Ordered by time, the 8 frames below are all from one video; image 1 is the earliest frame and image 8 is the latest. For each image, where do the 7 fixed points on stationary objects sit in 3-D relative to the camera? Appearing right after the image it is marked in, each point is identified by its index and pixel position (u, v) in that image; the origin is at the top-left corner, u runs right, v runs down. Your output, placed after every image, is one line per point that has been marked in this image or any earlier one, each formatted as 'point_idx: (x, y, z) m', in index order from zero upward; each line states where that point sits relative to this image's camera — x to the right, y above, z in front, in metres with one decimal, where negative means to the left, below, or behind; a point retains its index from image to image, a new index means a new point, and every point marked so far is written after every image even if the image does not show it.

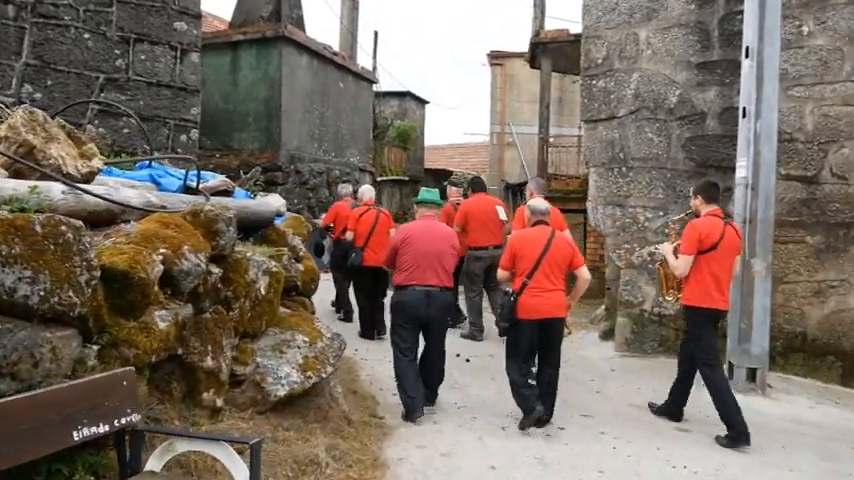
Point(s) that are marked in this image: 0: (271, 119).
0: (-2.8, +2.1, +14.5) m
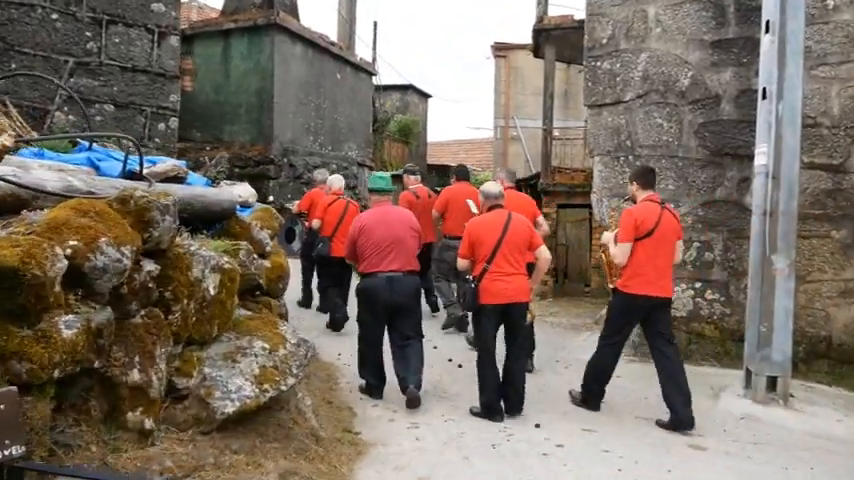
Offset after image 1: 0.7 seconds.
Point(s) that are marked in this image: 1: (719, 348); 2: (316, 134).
0: (-2.8, +2.2, +13.9) m
1: (+2.4, -0.9, +6.8) m
2: (-2.1, +2.0, +15.5) m
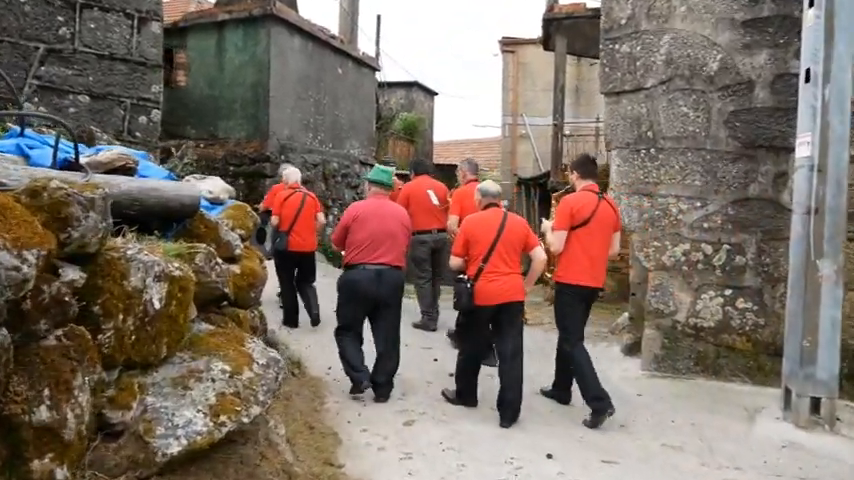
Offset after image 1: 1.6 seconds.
0: (-2.7, +2.2, +13.2) m
1: (+2.4, -0.9, +6.1) m
2: (-2.0, +2.0, +14.9) m
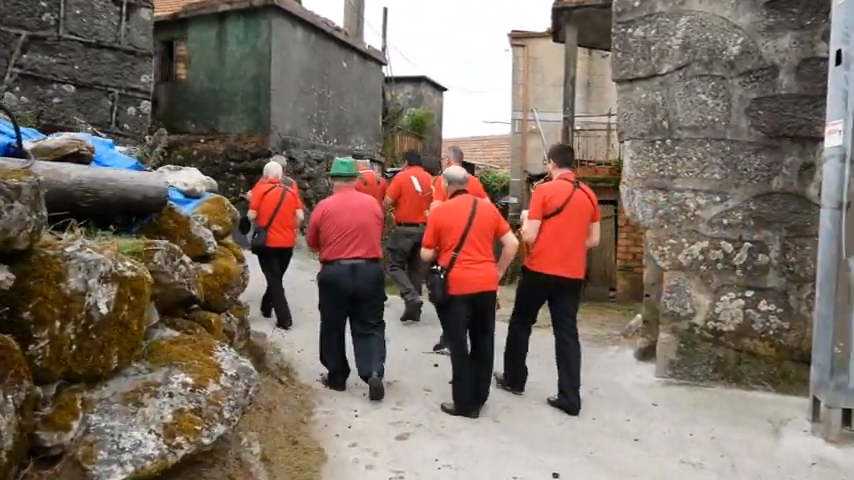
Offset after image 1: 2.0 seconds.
0: (-2.6, +2.2, +12.9) m
1: (+2.4, -0.9, +5.7) m
2: (-1.9, +2.0, +14.5) m
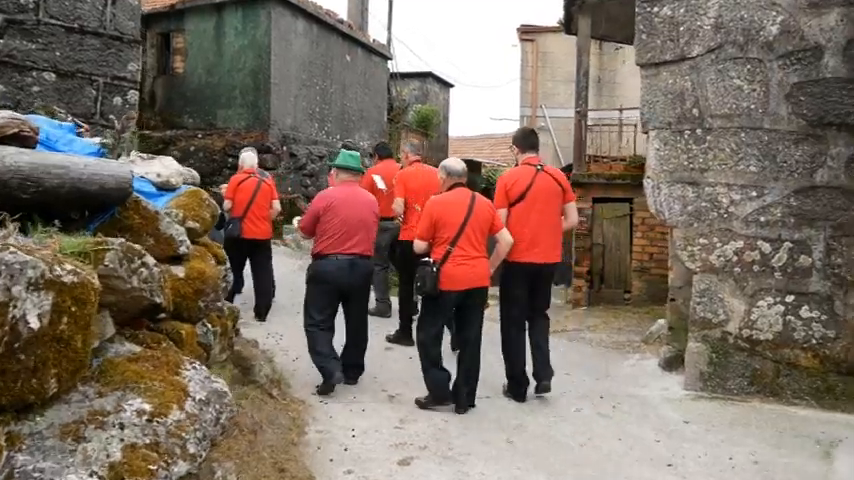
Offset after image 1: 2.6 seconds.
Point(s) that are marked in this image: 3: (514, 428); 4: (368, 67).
0: (-2.5, +2.2, +12.3) m
1: (+2.4, -0.9, +5.1) m
2: (-1.8, +2.0, +14.0) m
3: (+0.5, -1.1, +4.7) m
4: (-1.1, +3.3, +15.9) m
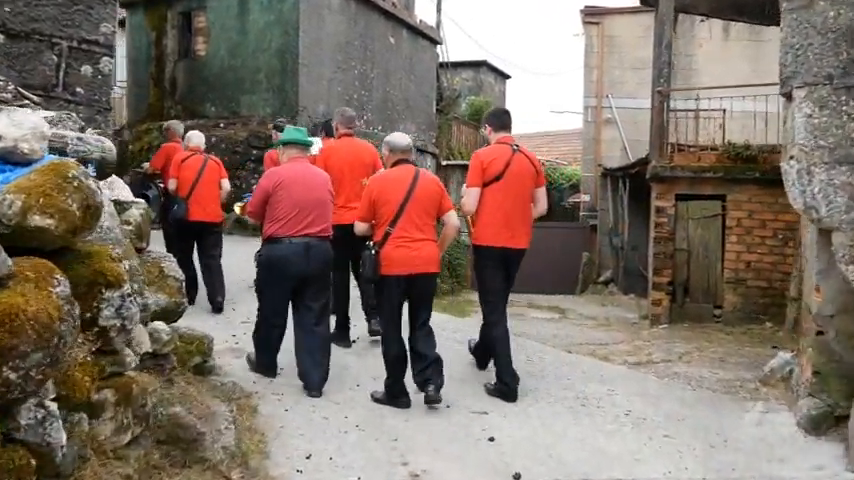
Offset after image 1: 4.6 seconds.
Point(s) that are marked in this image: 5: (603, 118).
0: (-1.8, +2.2, +10.8) m
1: (+2.6, -0.9, +3.3) m
2: (-1.0, +2.0, +12.4) m
3: (+0.6, -1.1, +3.0) m
4: (-0.2, +3.3, +14.3) m
5: (+3.7, +2.6, +17.4) m
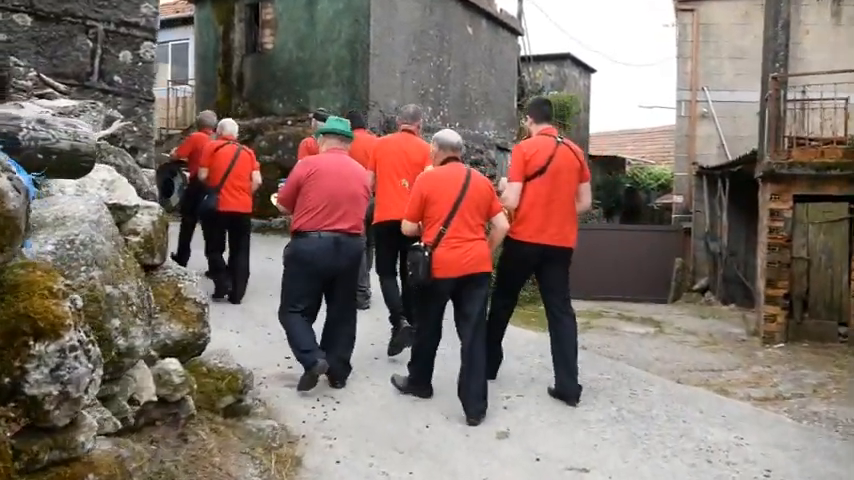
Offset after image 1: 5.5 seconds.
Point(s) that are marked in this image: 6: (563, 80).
0: (-0.9, +2.1, +10.1) m
1: (+2.8, -1.0, +2.1) m
2: (+0.1, +1.9, +11.5) m
3: (+0.9, -1.2, +2.0) m
4: (+1.1, +3.2, +13.4) m
5: (+5.3, +2.5, +16.1) m
6: (+3.1, +3.7, +18.9) m
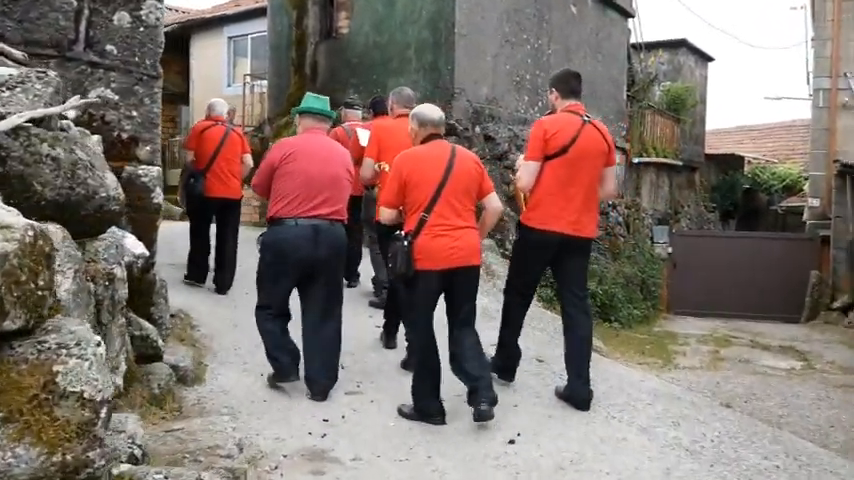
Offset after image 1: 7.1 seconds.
0: (+0.2, +2.0, +8.7) m
1: (+2.8, -1.1, +0.3) m
2: (+1.3, +1.8, +10.0) m
3: (+0.9, -1.3, +0.5) m
4: (+2.5, +3.1, +11.7) m
5: (+7.0, +2.3, +13.9) m
6: (+5.2, +3.5, +16.9) m
